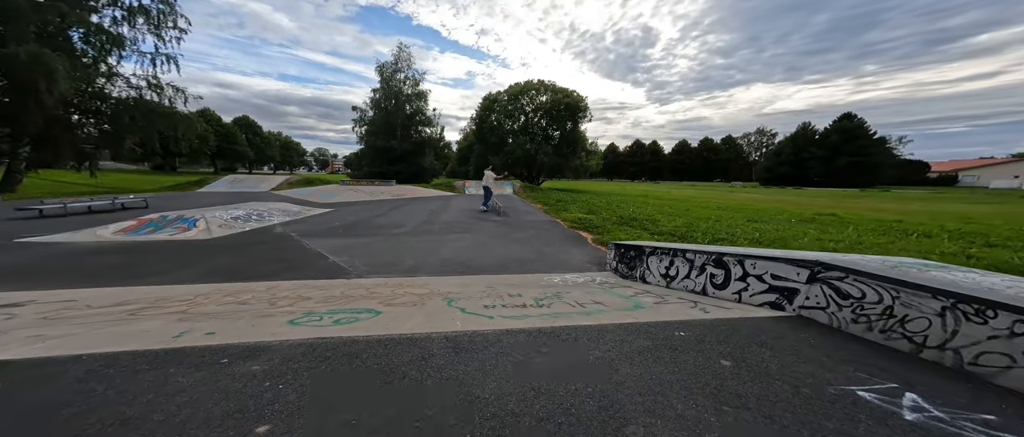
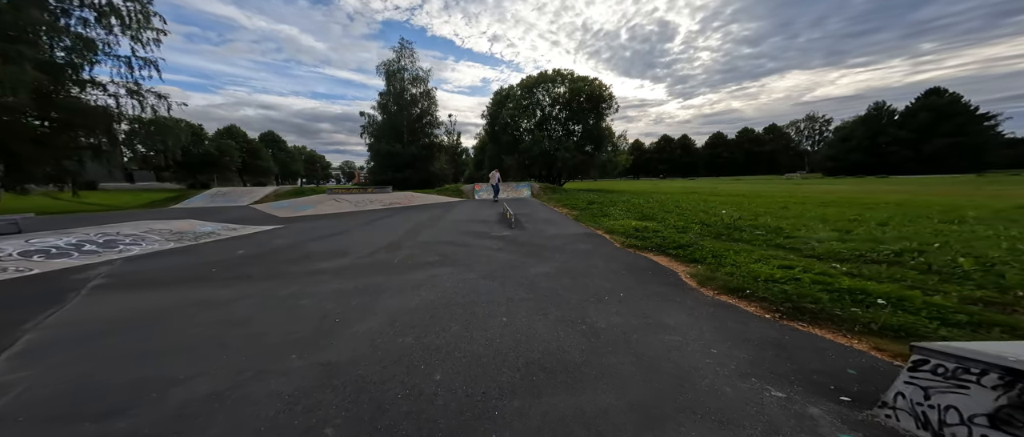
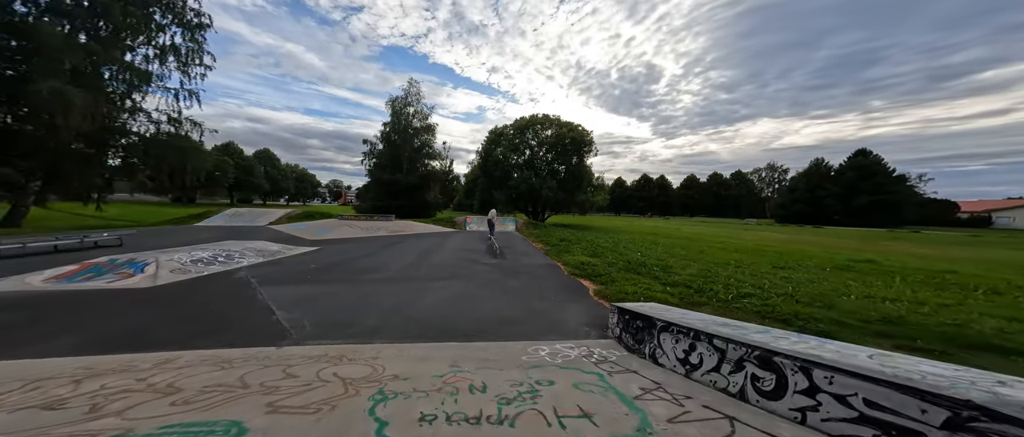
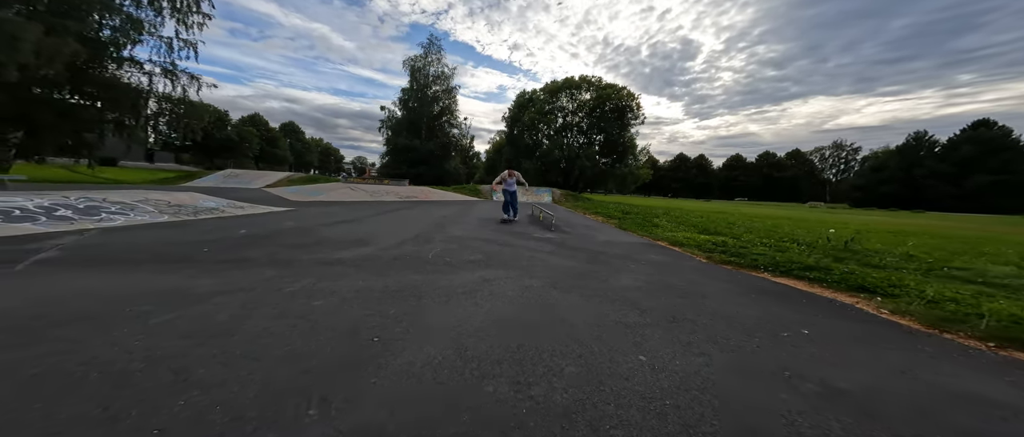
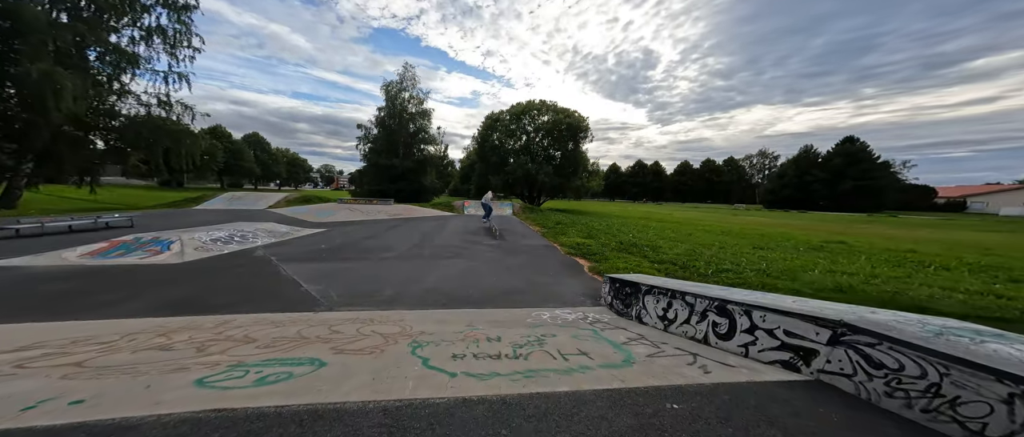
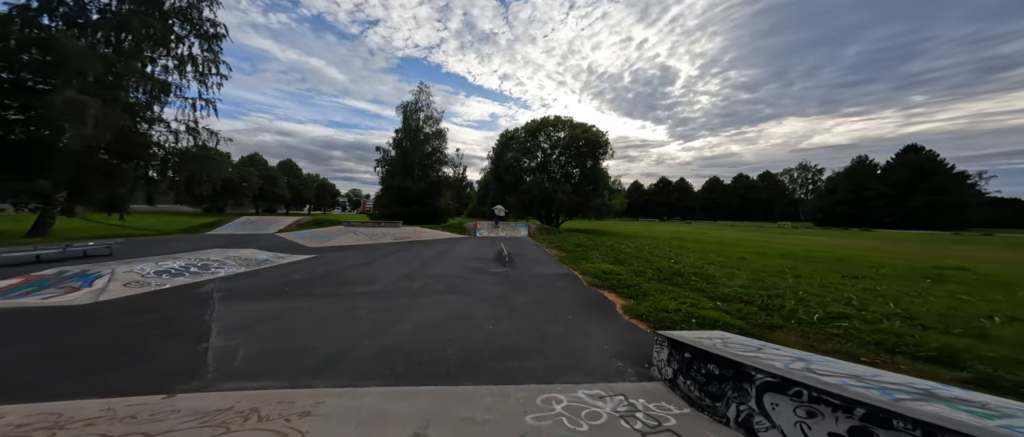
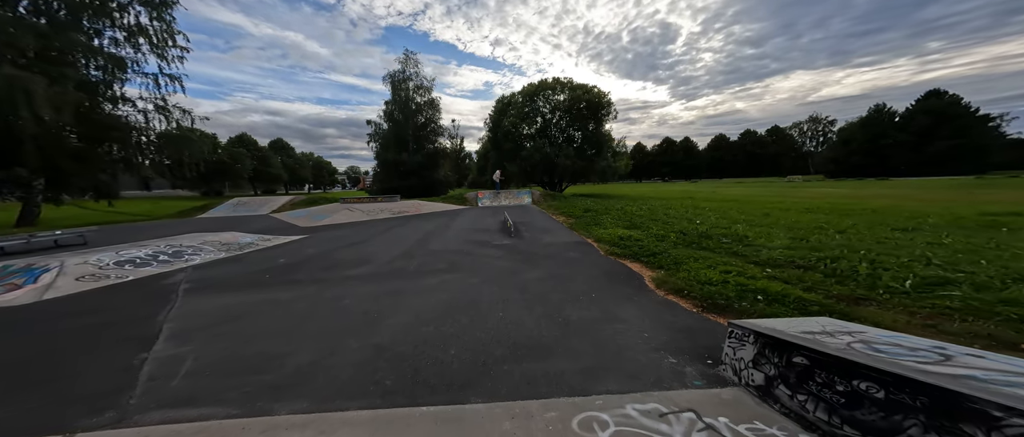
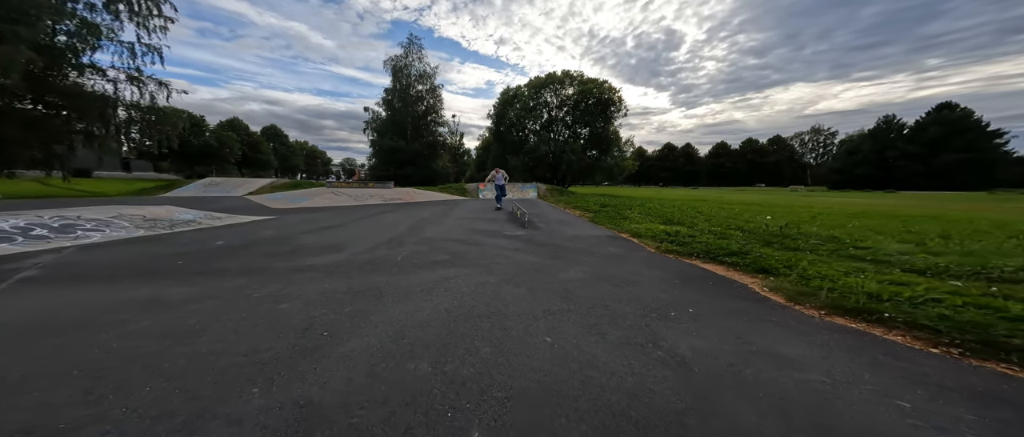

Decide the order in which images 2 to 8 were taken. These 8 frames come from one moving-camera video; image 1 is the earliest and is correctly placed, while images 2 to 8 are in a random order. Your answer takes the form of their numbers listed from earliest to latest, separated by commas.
5, 3, 6, 7, 2, 8, 4
